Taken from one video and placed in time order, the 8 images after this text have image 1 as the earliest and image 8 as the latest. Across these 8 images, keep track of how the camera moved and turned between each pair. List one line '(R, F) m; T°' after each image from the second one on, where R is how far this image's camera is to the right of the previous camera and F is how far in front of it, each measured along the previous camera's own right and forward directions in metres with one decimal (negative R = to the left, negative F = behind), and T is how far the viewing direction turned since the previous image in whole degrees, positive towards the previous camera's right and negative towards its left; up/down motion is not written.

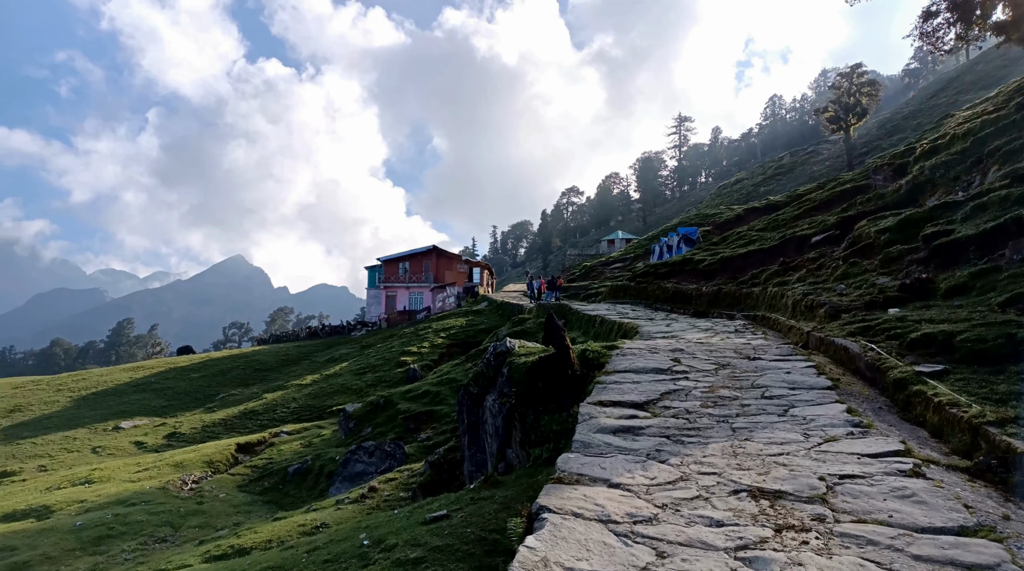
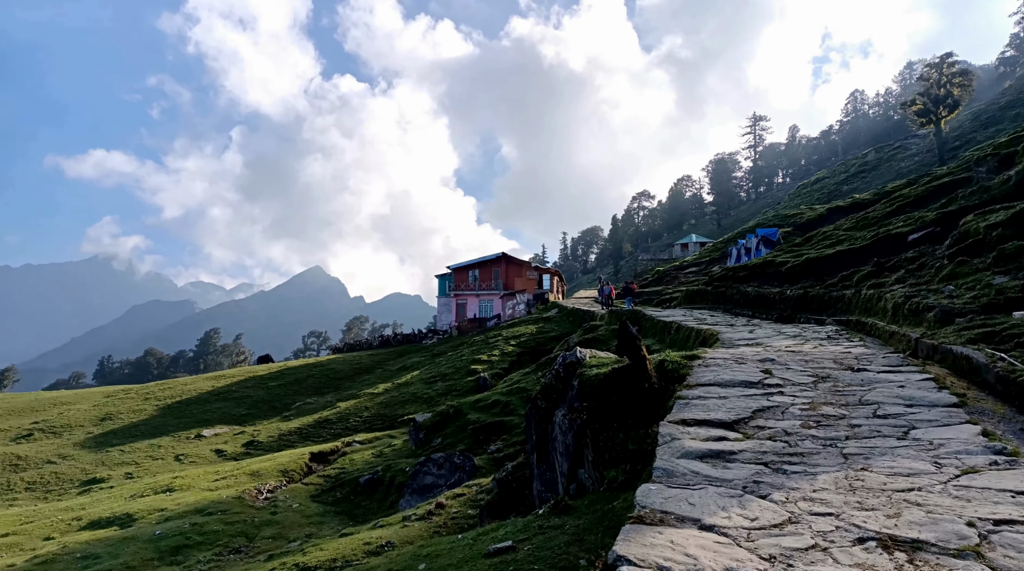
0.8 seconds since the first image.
(0.0, +0.8) m; -5°
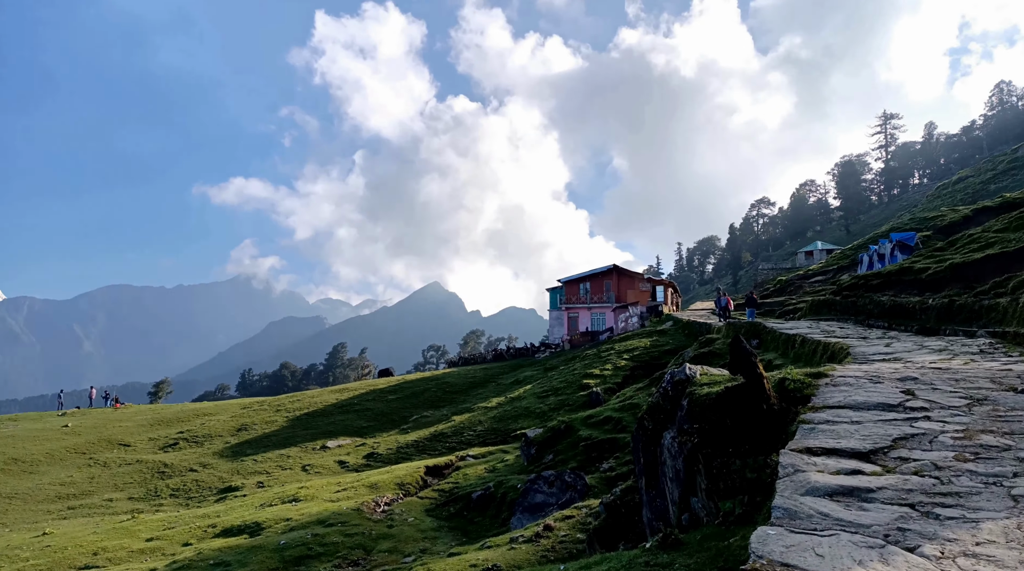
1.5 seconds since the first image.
(+0.2, +0.7) m; -8°
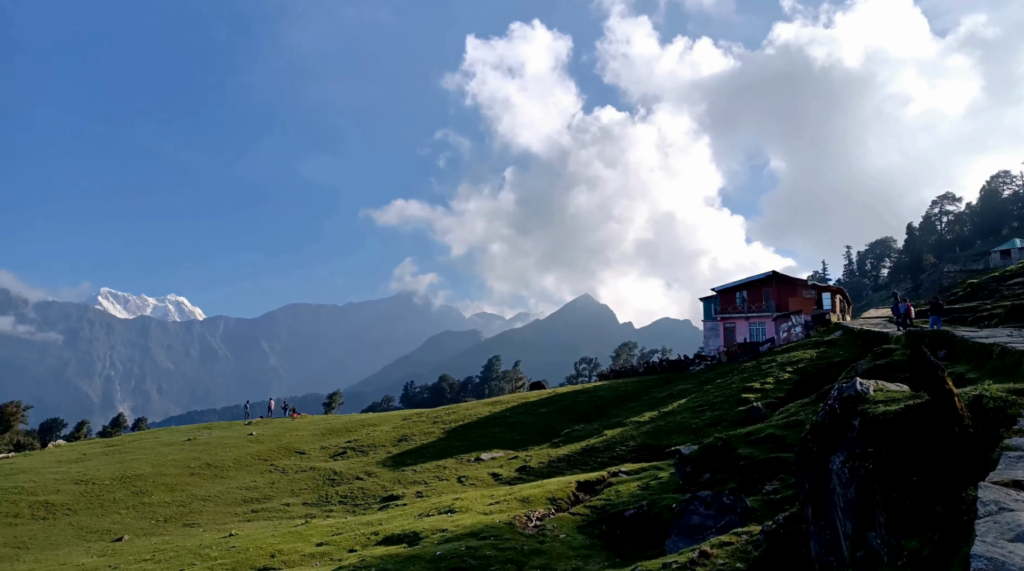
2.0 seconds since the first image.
(+0.1, +0.7) m; -10°
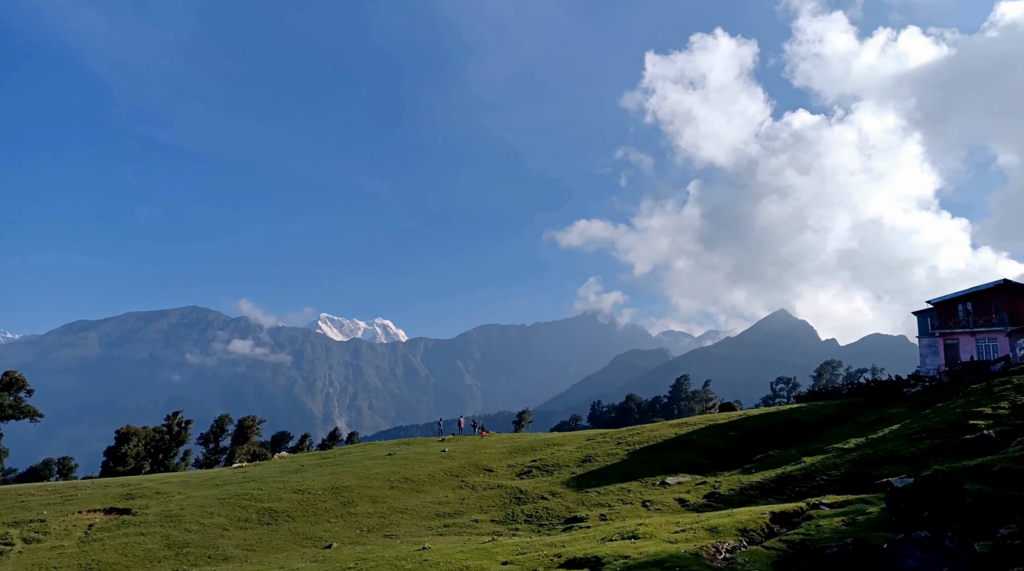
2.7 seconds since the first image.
(+0.4, +1.6) m; -13°
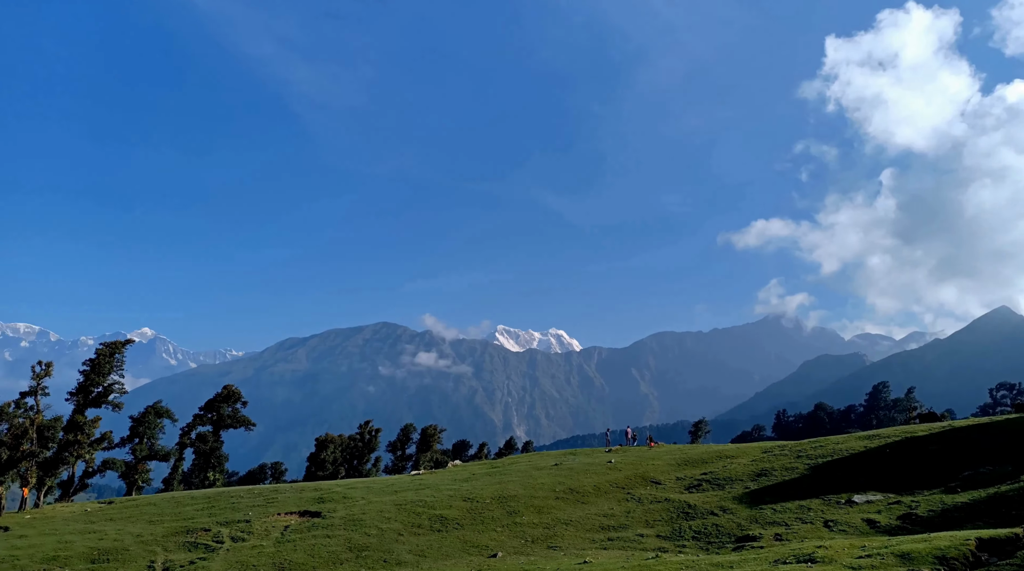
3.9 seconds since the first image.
(+2.0, +1.5) m; -13°
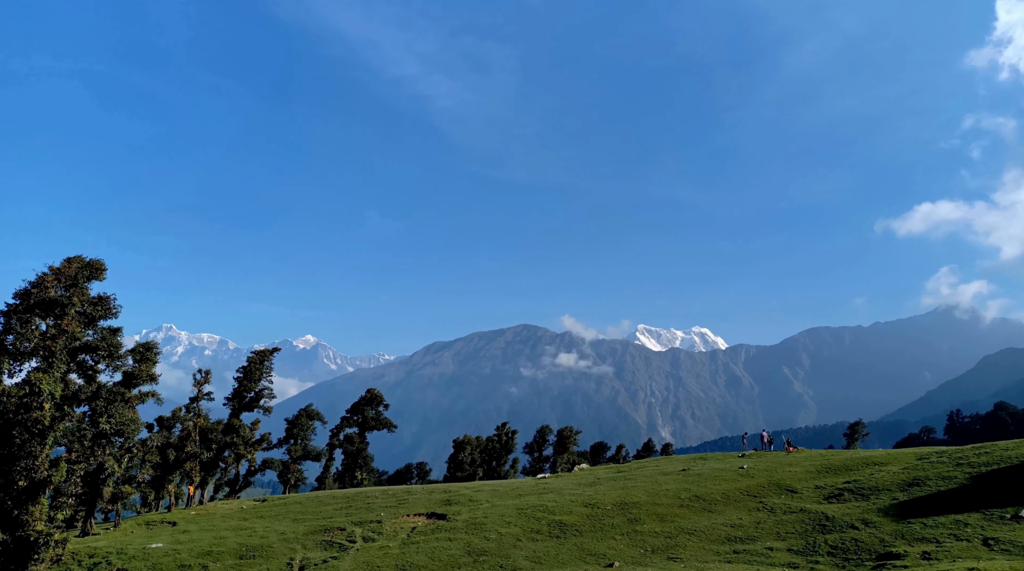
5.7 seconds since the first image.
(+3.6, +2.2) m; -11°
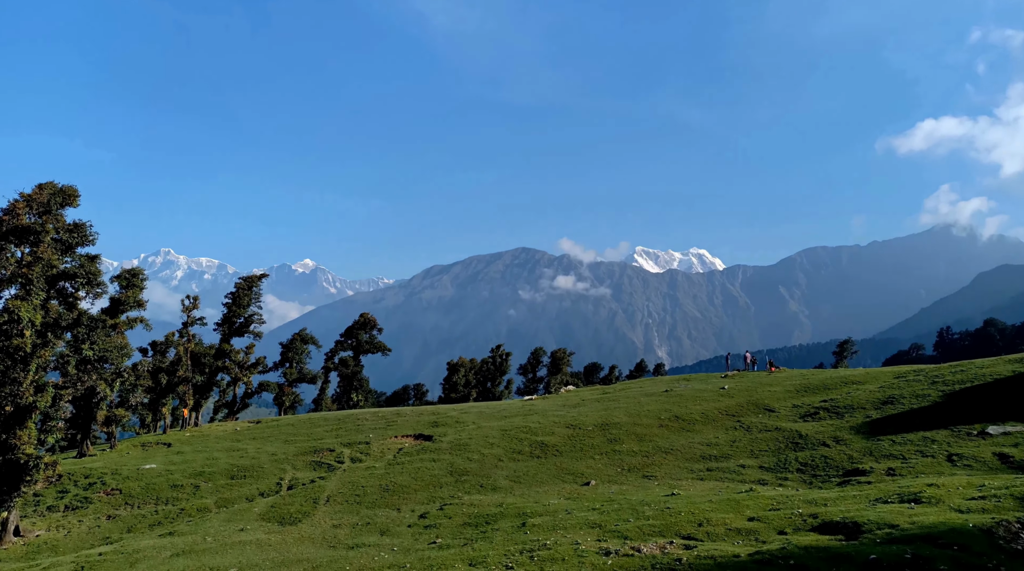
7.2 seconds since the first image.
(+2.5, +0.2) m; -1°
